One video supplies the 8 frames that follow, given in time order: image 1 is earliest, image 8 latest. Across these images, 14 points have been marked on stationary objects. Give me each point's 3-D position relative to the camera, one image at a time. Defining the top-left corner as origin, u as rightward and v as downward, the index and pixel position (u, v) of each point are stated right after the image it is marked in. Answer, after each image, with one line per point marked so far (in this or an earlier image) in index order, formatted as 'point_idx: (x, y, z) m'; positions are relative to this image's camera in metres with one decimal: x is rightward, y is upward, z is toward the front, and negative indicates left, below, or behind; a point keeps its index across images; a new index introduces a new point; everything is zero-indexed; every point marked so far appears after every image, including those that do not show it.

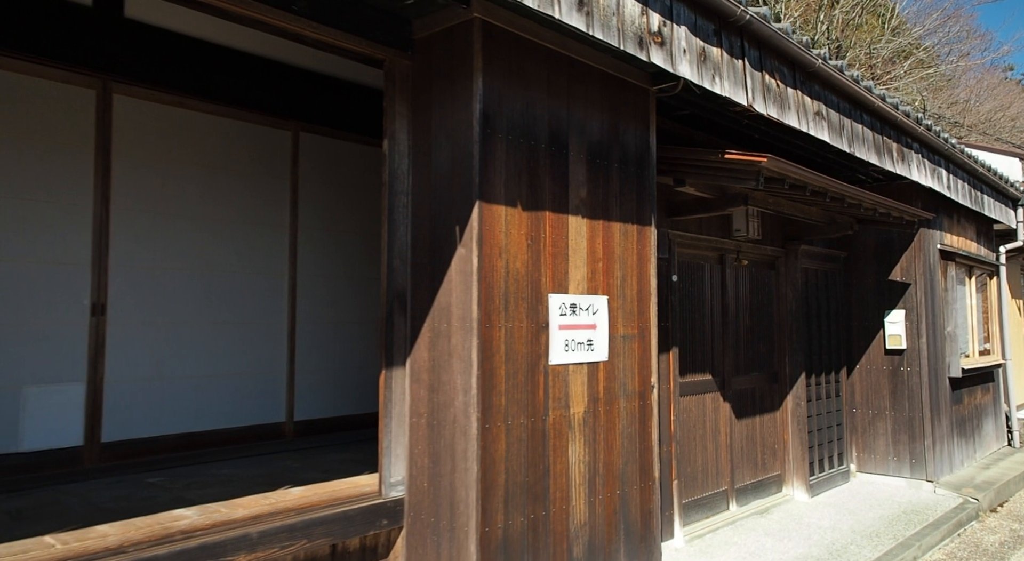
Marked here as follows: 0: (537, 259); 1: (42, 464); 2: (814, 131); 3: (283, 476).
0: (+0.1, +0.1, +3.0) m
1: (-2.3, -0.9, +3.1) m
2: (+2.0, +1.0, +4.2) m
3: (-1.2, -1.0, +3.3) m
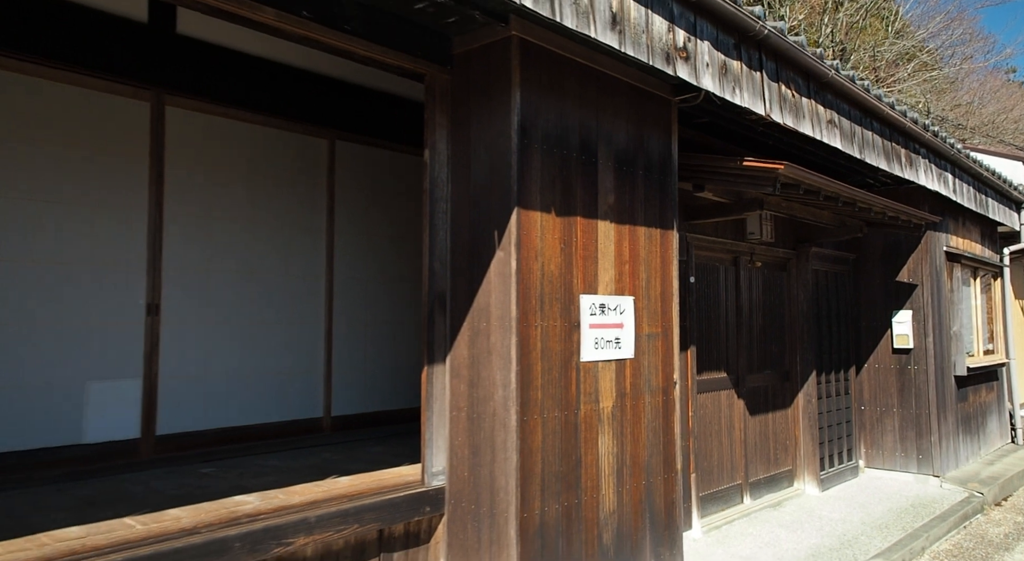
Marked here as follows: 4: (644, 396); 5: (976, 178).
0: (+0.3, +0.1, +3.2) m
1: (-2.1, -0.9, +3.3) m
2: (+2.2, +1.0, +4.4) m
3: (-1.0, -1.0, +3.5) m
4: (+0.7, -0.6, +3.6) m
5: (+5.0, +1.1, +7.0) m
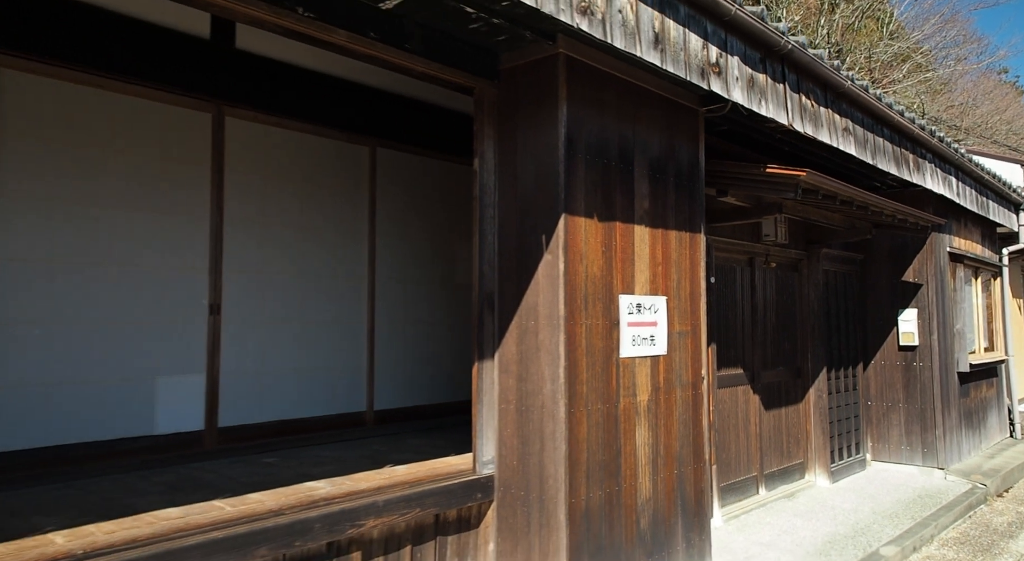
0: (+0.5, +0.1, +3.4) m
1: (-1.8, -0.9, +3.5) m
2: (+2.4, +1.0, +4.6) m
3: (-0.8, -1.0, +3.7) m
4: (+1.0, -0.6, +3.8) m
5: (+5.2, +1.1, +7.2) m
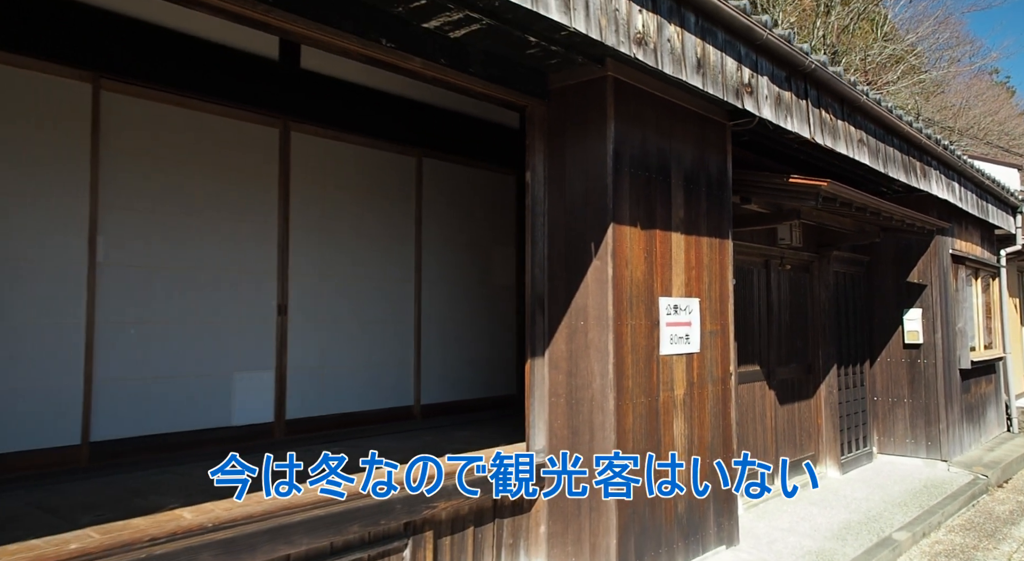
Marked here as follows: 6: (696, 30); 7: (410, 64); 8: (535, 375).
0: (+0.8, +0.1, +3.7) m
1: (-1.6, -0.9, +3.8) m
2: (+2.6, +1.0, +4.9) m
3: (-0.5, -1.0, +4.0) m
4: (+1.2, -0.7, +4.1) m
5: (+5.5, +1.1, +7.6) m
6: (+1.0, +1.3, +3.3) m
7: (-0.5, +1.1, +3.1) m
8: (+0.1, -0.6, +3.7) m
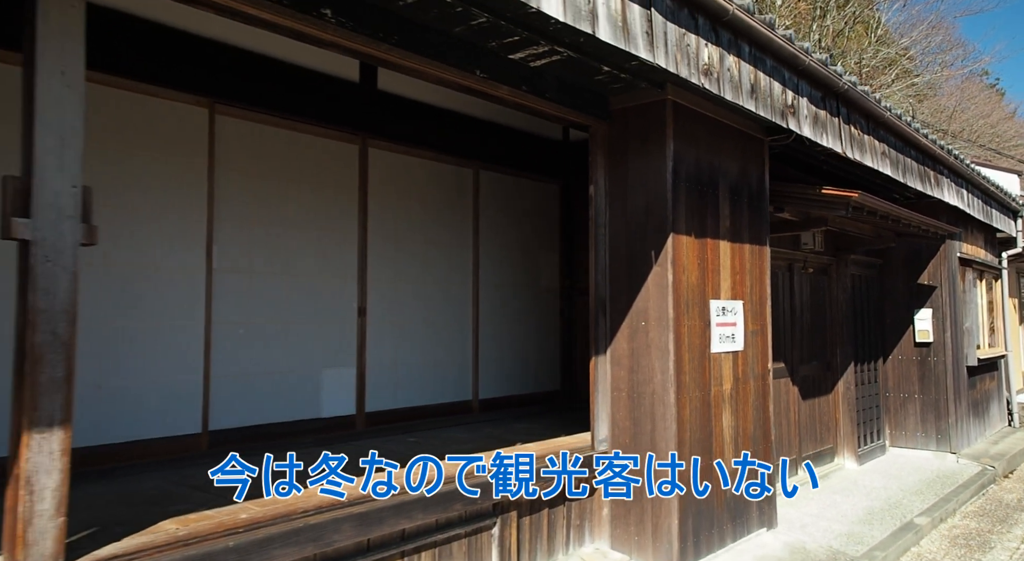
0: (+1.2, 0.0, +4.1) m
1: (-1.2, -0.9, +4.1) m
2: (+3.0, +0.9, +5.3) m
3: (-0.1, -1.1, +4.4) m
4: (+1.7, -0.7, +4.5) m
5: (+5.8, +1.1, +8.0) m
6: (+1.4, +1.3, +3.7) m
7: (-0.1, +1.0, +3.5) m
8: (+0.5, -0.6, +4.1) m
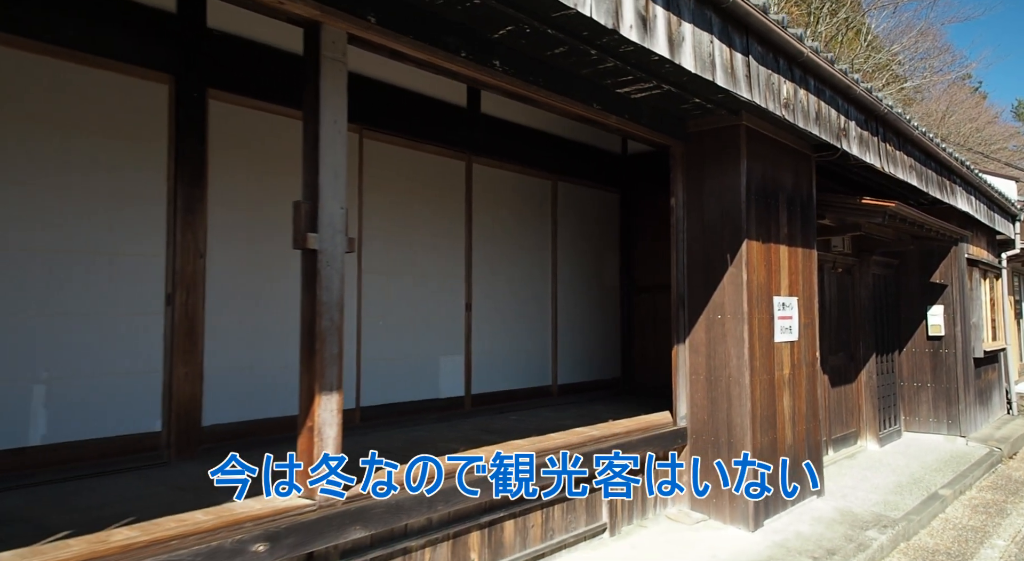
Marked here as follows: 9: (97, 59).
0: (+1.9, +0.1, +4.7) m
1: (-0.5, -0.9, +4.7) m
2: (+3.7, +0.9, +6.0) m
3: (+0.6, -1.1, +5.0) m
4: (+2.3, -0.7, +5.2) m
5: (+6.4, +1.1, +8.7) m
6: (+2.0, +1.3, +4.4) m
7: (+0.6, +1.0, +4.1) m
8: (+1.2, -0.6, +4.8) m
9: (-2.0, +1.0, +3.1) m
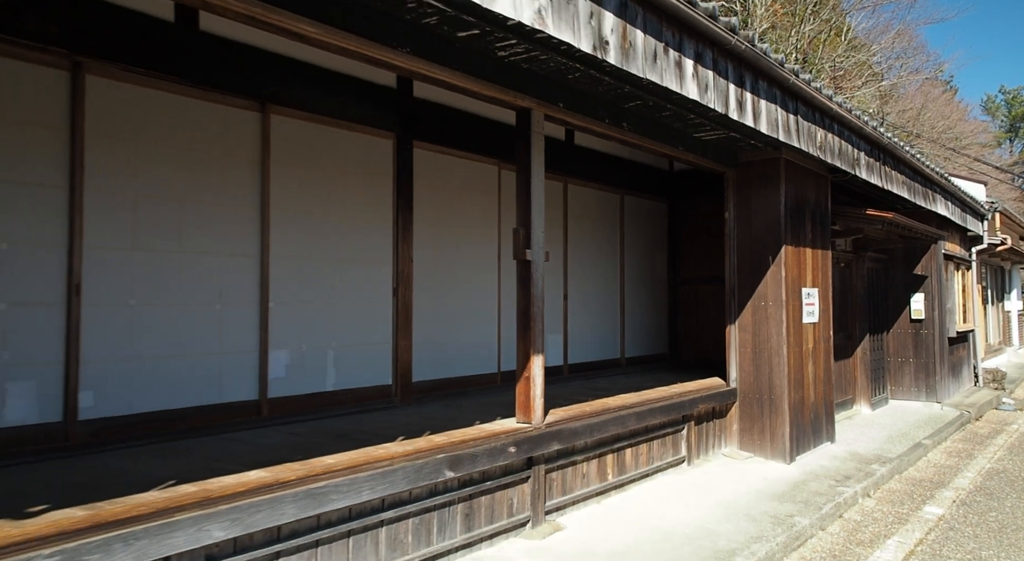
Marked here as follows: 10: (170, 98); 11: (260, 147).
0: (+2.7, +0.1, +6.2) m
1: (+0.4, -0.9, +6.1) m
2: (+4.5, +1.0, +7.5) m
3: (+1.4, -1.0, +6.5) m
4: (+3.2, -0.6, +6.6) m
5: (+7.2, +1.2, +10.3) m
6: (+2.9, +1.3, +5.8) m
7: (+1.5, +1.1, +5.5) m
8: (+2.1, -0.5, +6.2) m
9: (-1.0, +1.1, +4.4) m
10: (-1.9, +1.0, +3.5) m
11: (-1.5, +0.8, +3.9) m
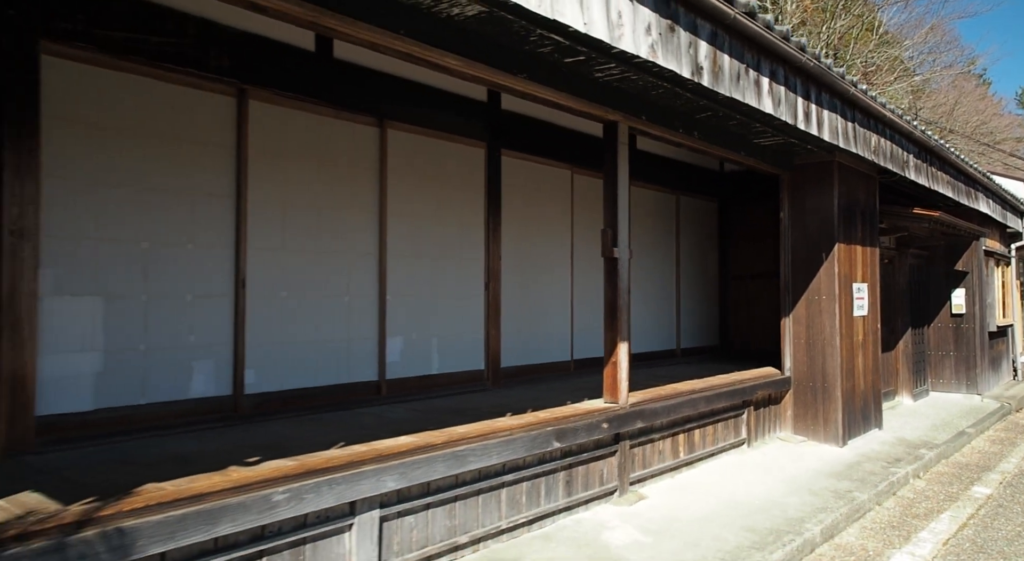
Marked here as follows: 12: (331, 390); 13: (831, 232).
0: (+3.4, +0.1, +6.6) m
1: (+1.1, -0.9, +6.6) m
2: (+5.2, +1.1, +7.8) m
3: (+2.1, -1.0, +6.9) m
4: (+3.9, -0.6, +7.0) m
5: (+8.0, +1.3, +10.5) m
6: (+3.6, +1.4, +6.2) m
7: (+2.1, +1.1, +5.9) m
8: (+2.8, -0.5, +6.6) m
9: (-0.4, +1.1, +4.9) m
10: (-1.3, +1.0, +4.1) m
11: (-0.9, +0.8, +4.4) m
12: (-1.2, -0.7, +4.1) m
13: (+3.1, +0.5, +6.3) m
